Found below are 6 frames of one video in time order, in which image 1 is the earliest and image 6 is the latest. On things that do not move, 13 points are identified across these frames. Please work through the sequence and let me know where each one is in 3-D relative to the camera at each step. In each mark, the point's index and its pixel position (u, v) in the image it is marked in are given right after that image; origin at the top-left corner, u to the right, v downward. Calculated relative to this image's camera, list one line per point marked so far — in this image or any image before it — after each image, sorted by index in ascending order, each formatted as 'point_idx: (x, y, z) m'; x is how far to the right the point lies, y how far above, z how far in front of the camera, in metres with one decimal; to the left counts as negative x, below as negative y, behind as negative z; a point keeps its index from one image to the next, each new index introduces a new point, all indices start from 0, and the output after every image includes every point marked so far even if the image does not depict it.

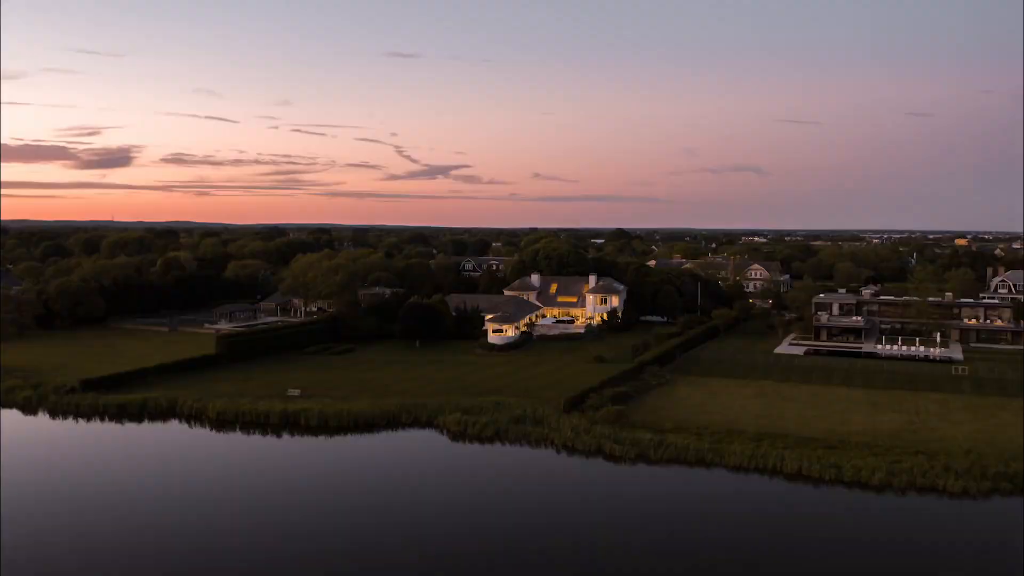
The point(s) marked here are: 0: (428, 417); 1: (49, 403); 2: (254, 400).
0: (-1.9, -2.9, +17.0) m
1: (-11.4, -2.8, +18.3) m
2: (-6.5, -2.8, +18.4) m
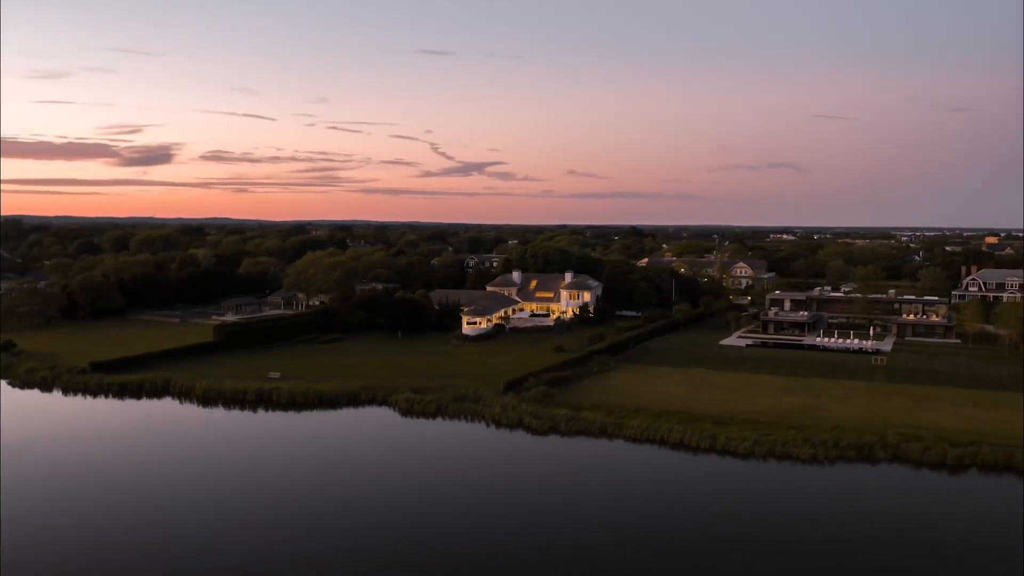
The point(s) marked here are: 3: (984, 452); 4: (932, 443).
0: (-3.4, -2.8, +19.5) m
1: (-12.8, -2.6, +21.1) m
2: (-7.9, -2.6, +21.0) m
3: (+9.0, -3.1, +14.1) m
4: (+8.3, -3.1, +14.7) m
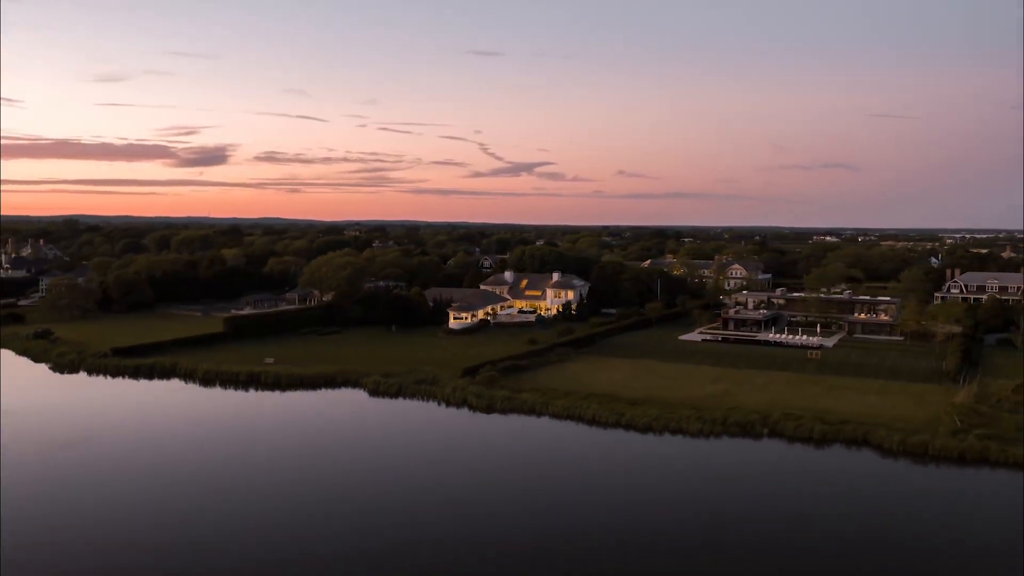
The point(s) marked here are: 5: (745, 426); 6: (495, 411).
0: (-4.7, -2.7, +22.3) m
1: (-14.0, -2.5, +24.4) m
2: (-9.1, -2.5, +24.1) m
3: (+7.3, -3.1, +16.2) m
4: (+6.7, -3.0, +16.9) m
5: (+5.3, -3.2, +17.0) m
6: (-0.5, -3.2, +19.2) m
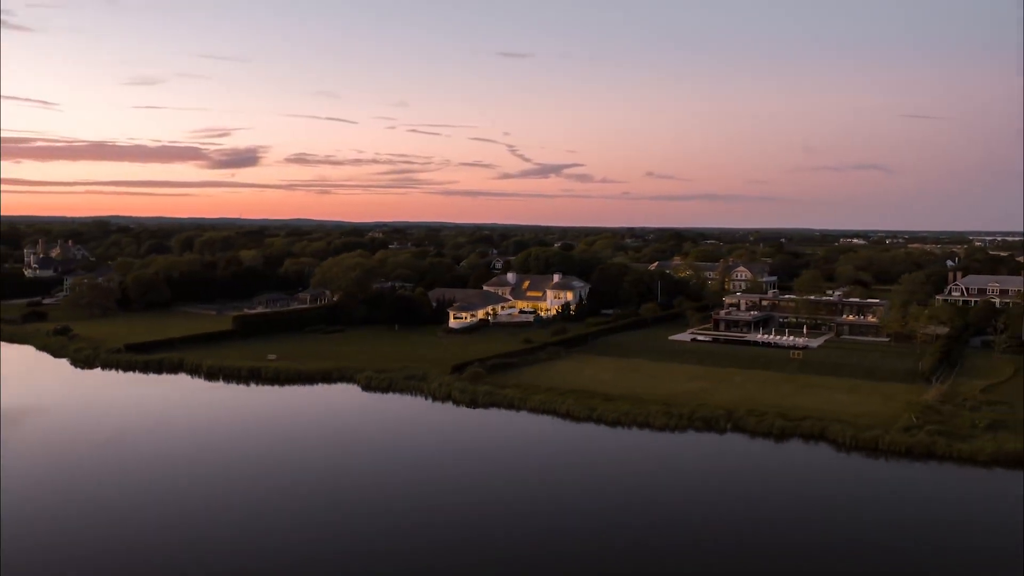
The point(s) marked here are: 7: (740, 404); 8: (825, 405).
0: (-5.1, -2.7, +23.4) m
1: (-14.4, -2.4, +25.9) m
2: (-9.4, -2.5, +25.4) m
3: (+6.7, -3.1, +17.0) m
4: (+6.1, -3.1, +17.6) m
5: (+4.8, -3.2, +17.8) m
6: (-1.0, -3.2, +20.2) m
7: (+5.9, -3.0, +19.0) m
8: (+8.1, -3.0, +19.1) m
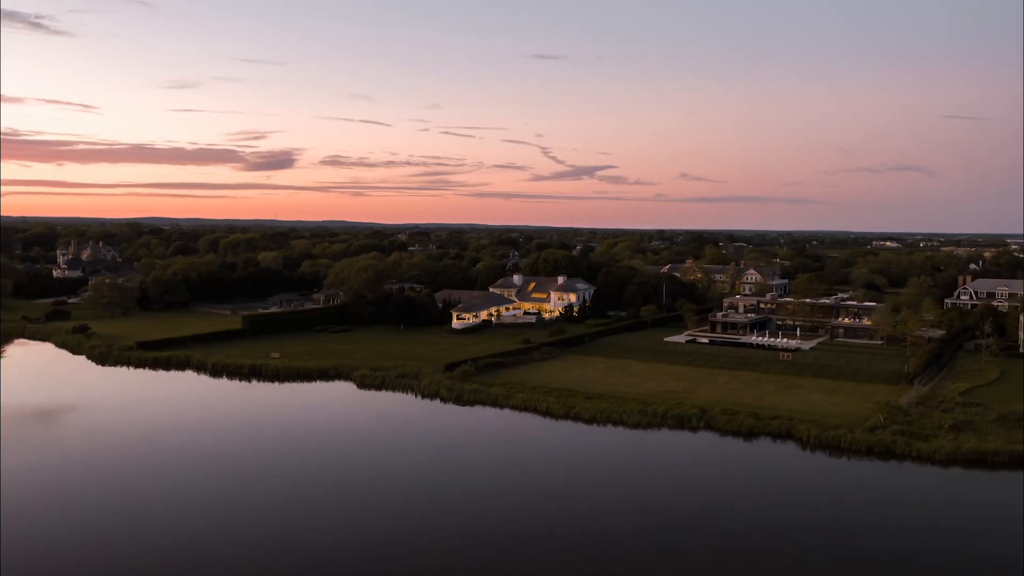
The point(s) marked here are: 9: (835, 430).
0: (-5.4, -2.7, +24.3) m
1: (-14.6, -2.4, +27.1) m
2: (-9.7, -2.5, +26.4) m
3: (+6.2, -3.2, +17.4) m
4: (+5.6, -3.1, +18.1) m
5: (+4.2, -3.3, +18.3) m
6: (-1.4, -3.2, +21.0) m
7: (+5.4, -3.0, +19.5) m
8: (+7.6, -3.1, +19.5) m
9: (+7.3, -3.2, +16.7) m
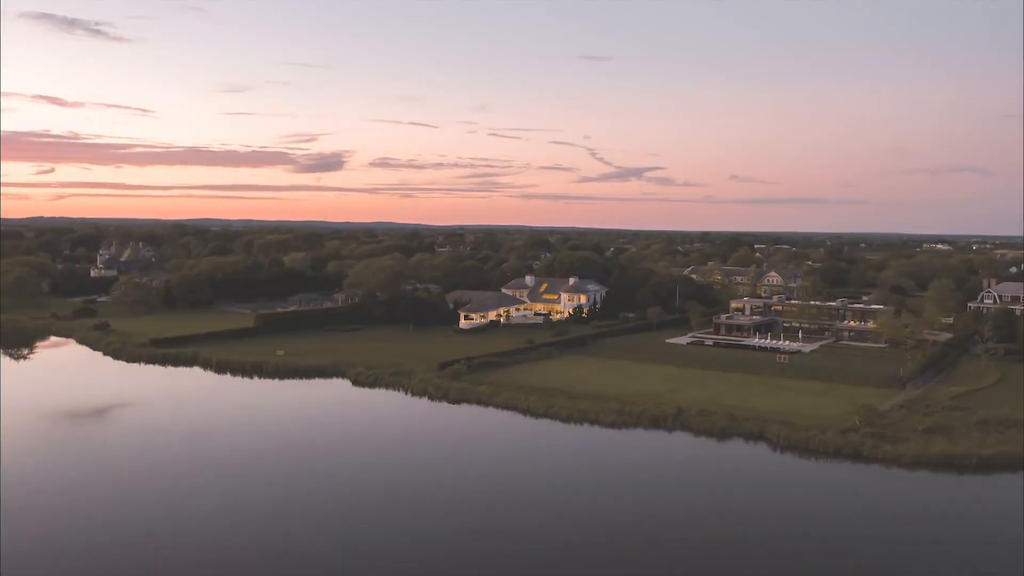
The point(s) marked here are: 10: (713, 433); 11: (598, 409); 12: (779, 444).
0: (-5.6, -2.7, +24.9) m
1: (-14.6, -2.4, +28.2) m
2: (-9.8, -2.5, +27.3) m
3: (+5.5, -3.2, +17.4) m
4: (+5.0, -3.2, +18.1) m
5: (+3.6, -3.3, +18.4) m
6: (-1.8, -3.2, +21.4) m
7: (+4.9, -3.1, +19.6) m
8: (+7.1, -3.1, +19.4) m
9: (+6.7, -3.3, +16.7) m
10: (+4.8, -3.5, +17.5) m
11: (+2.3, -3.1, +19.2) m
12: (+6.0, -3.5, +16.5) m
